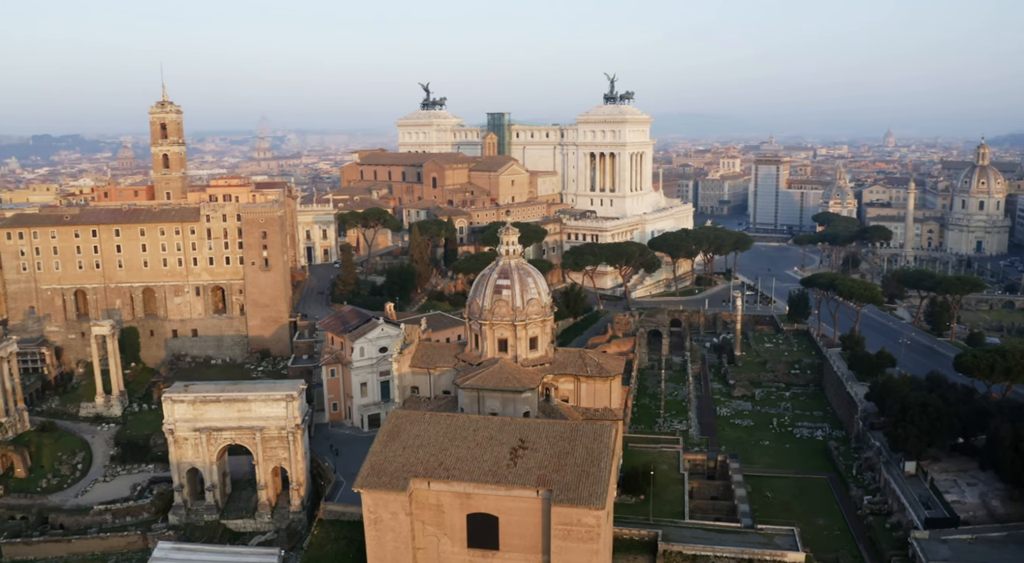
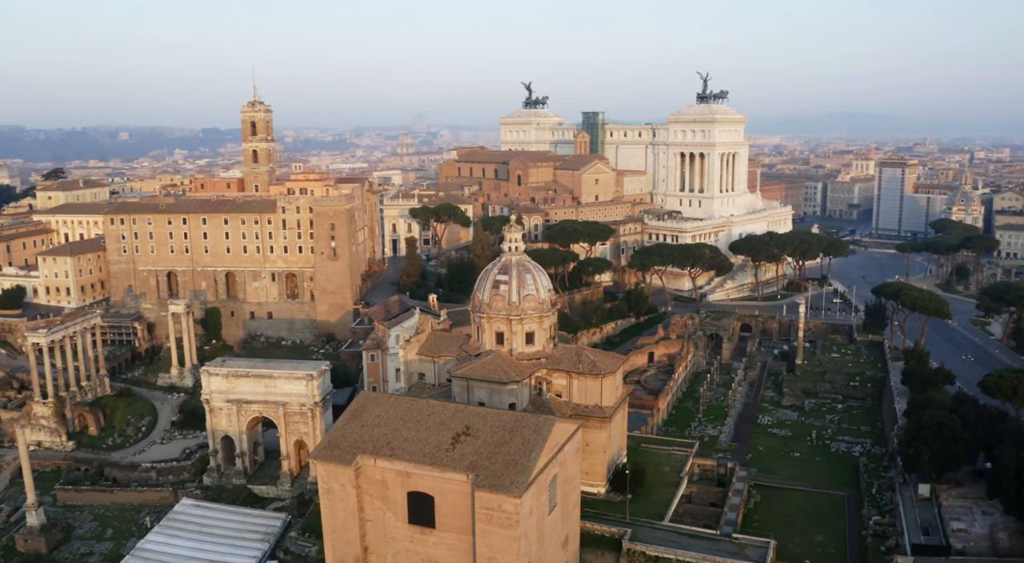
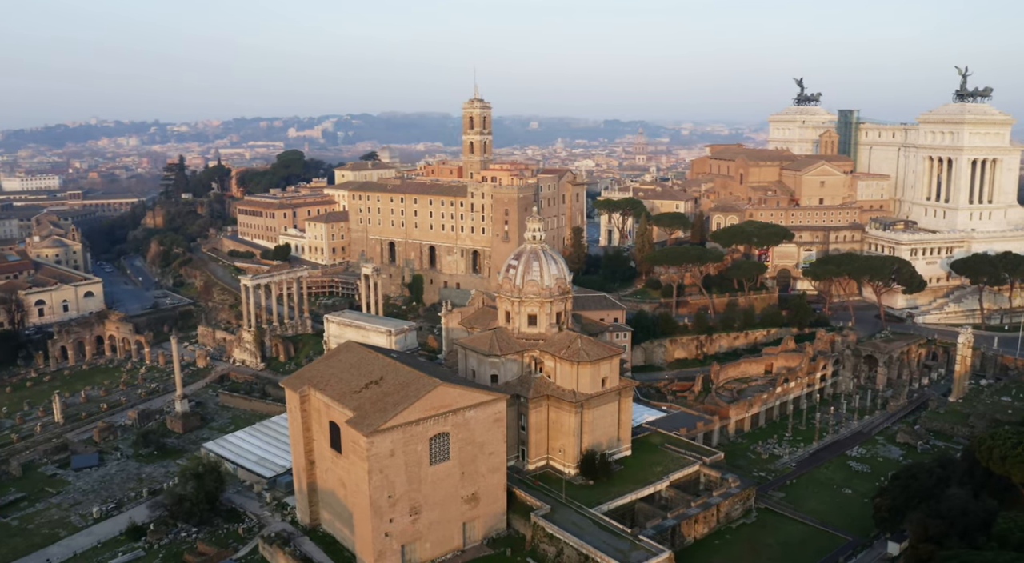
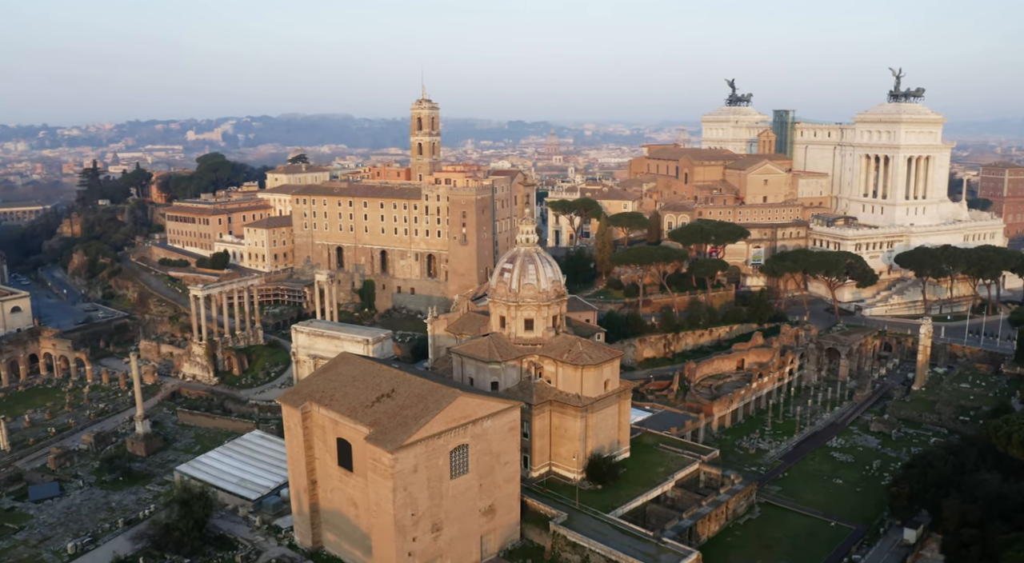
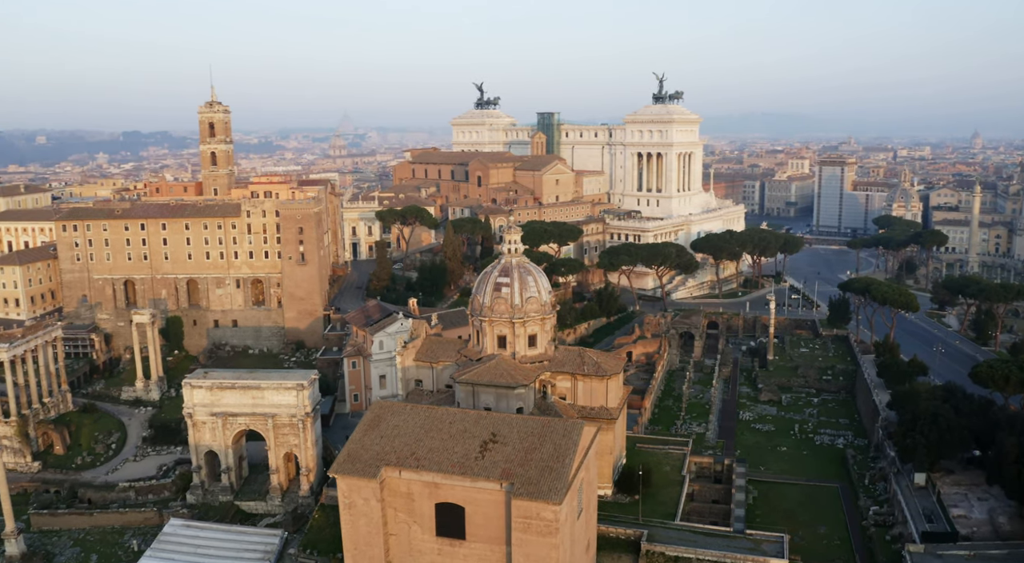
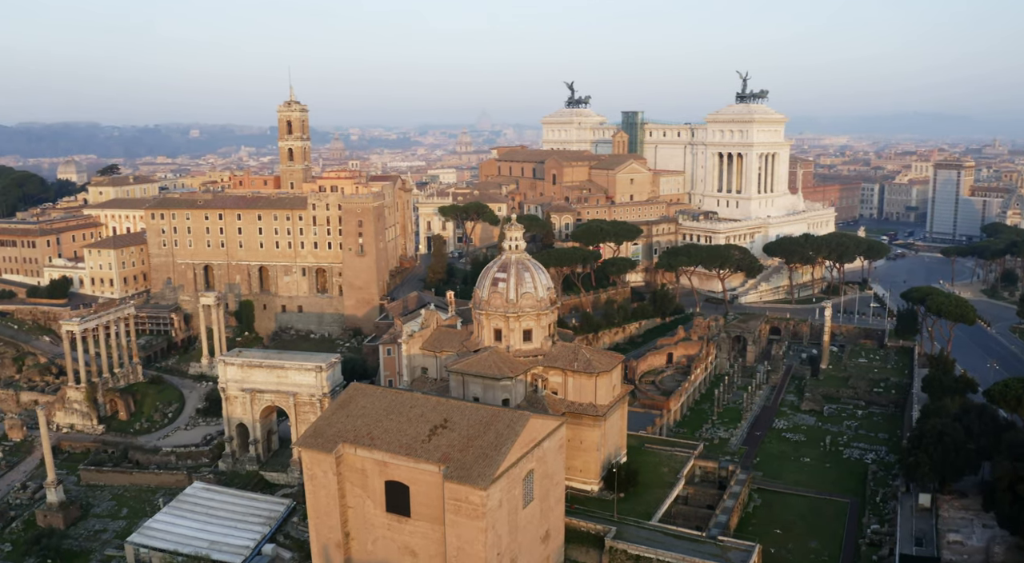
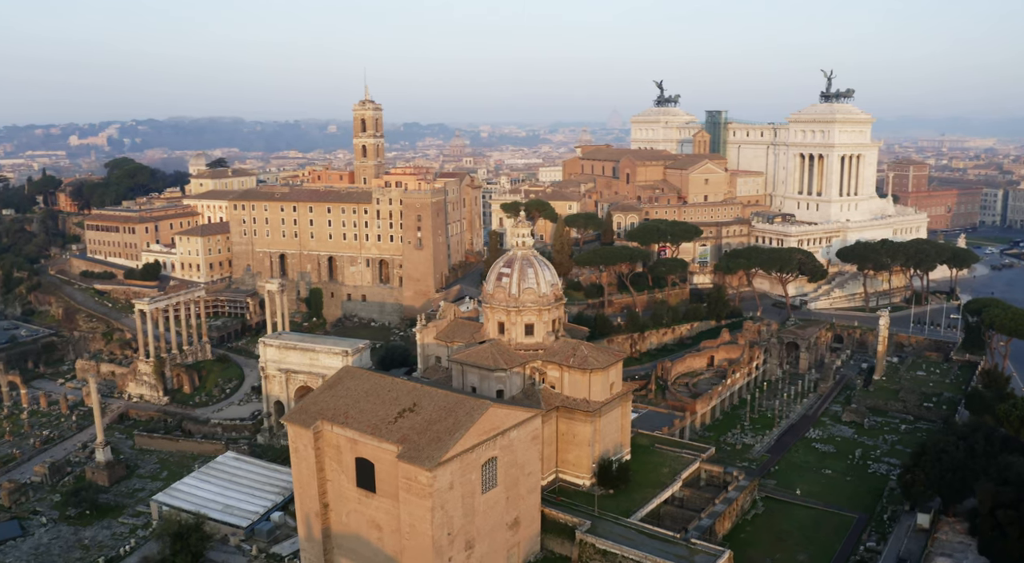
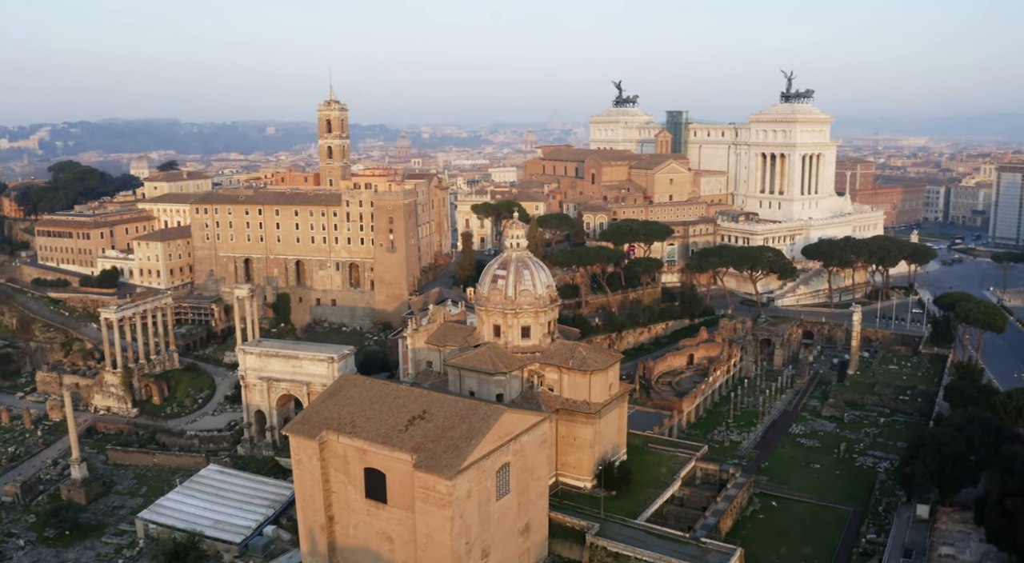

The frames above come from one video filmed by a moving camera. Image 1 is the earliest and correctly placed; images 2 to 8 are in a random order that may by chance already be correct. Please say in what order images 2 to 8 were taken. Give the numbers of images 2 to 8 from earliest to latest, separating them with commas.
5, 2, 6, 8, 7, 4, 3
